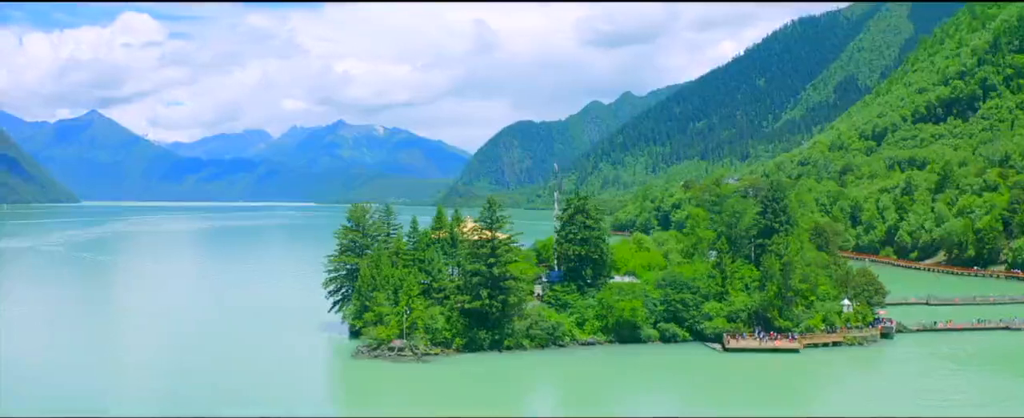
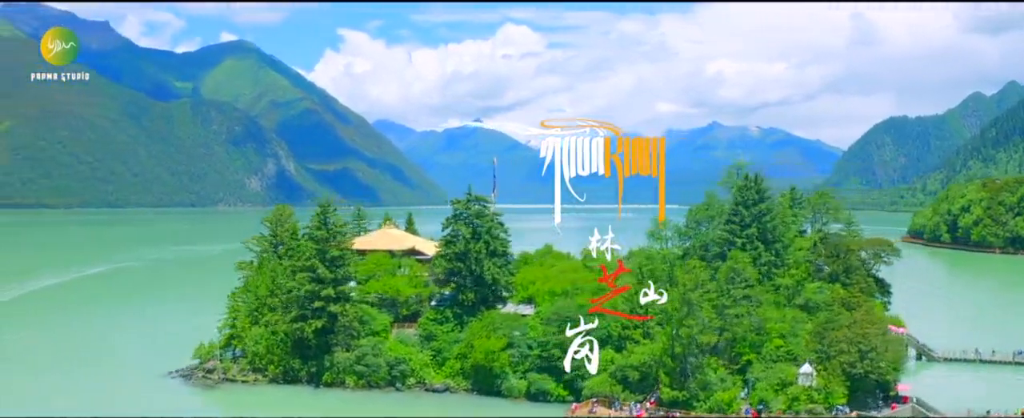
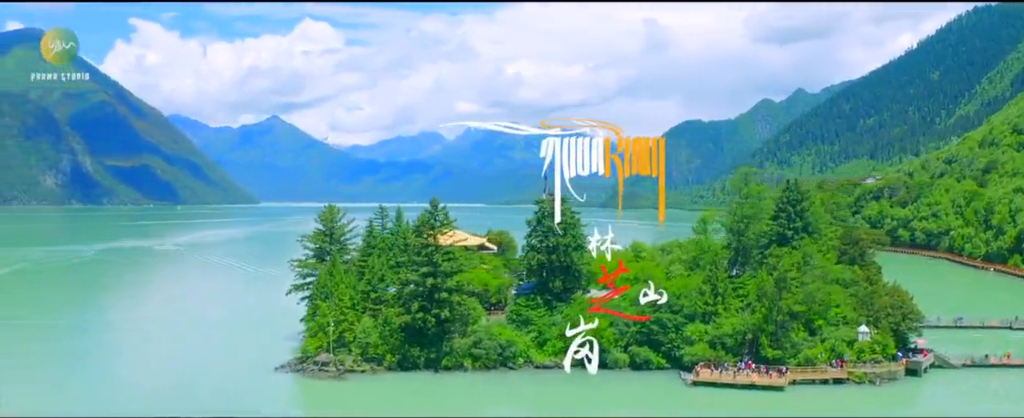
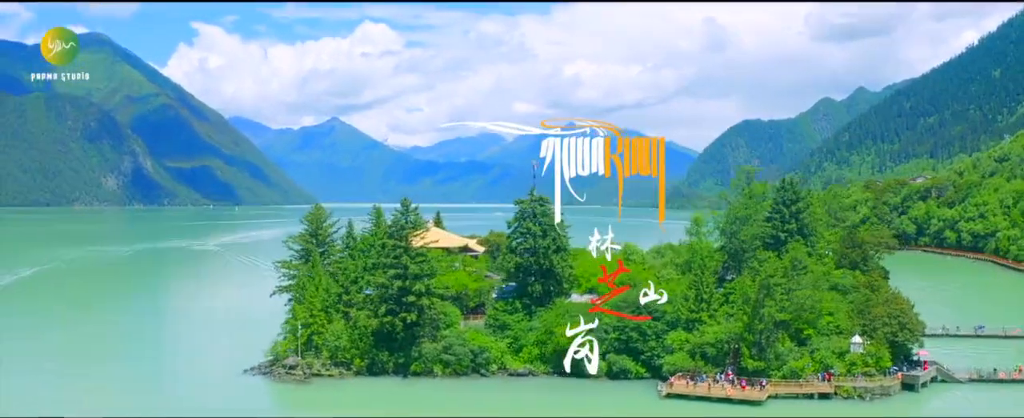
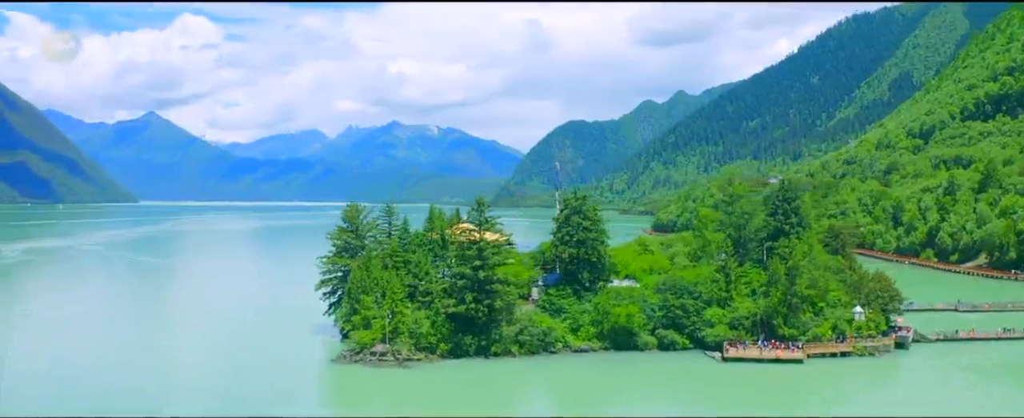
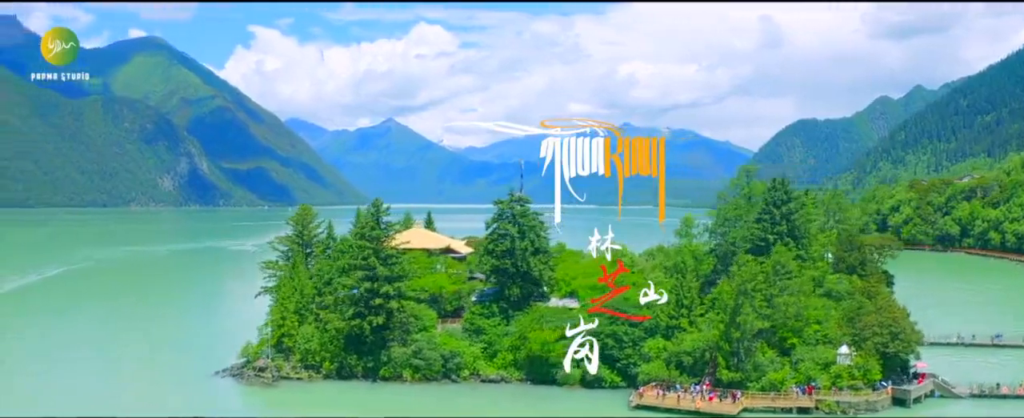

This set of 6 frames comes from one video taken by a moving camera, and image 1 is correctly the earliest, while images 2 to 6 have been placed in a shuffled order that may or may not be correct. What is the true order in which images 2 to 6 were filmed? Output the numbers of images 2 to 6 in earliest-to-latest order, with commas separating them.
5, 3, 4, 6, 2
